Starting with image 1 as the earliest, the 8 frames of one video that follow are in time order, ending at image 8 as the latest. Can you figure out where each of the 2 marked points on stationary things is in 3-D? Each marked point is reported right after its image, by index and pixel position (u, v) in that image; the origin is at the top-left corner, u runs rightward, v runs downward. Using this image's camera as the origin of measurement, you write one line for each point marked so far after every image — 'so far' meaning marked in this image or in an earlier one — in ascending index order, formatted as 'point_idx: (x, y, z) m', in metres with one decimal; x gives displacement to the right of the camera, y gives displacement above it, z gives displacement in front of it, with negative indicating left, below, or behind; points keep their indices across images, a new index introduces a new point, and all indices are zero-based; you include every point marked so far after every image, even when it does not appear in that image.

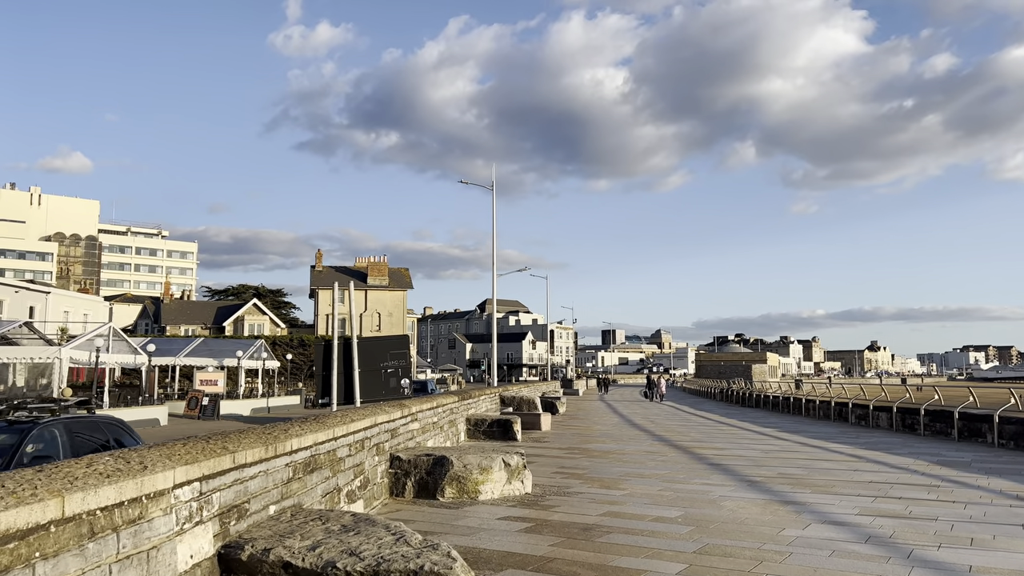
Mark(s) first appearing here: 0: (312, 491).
0: (-1.5, -1.5, +6.1) m
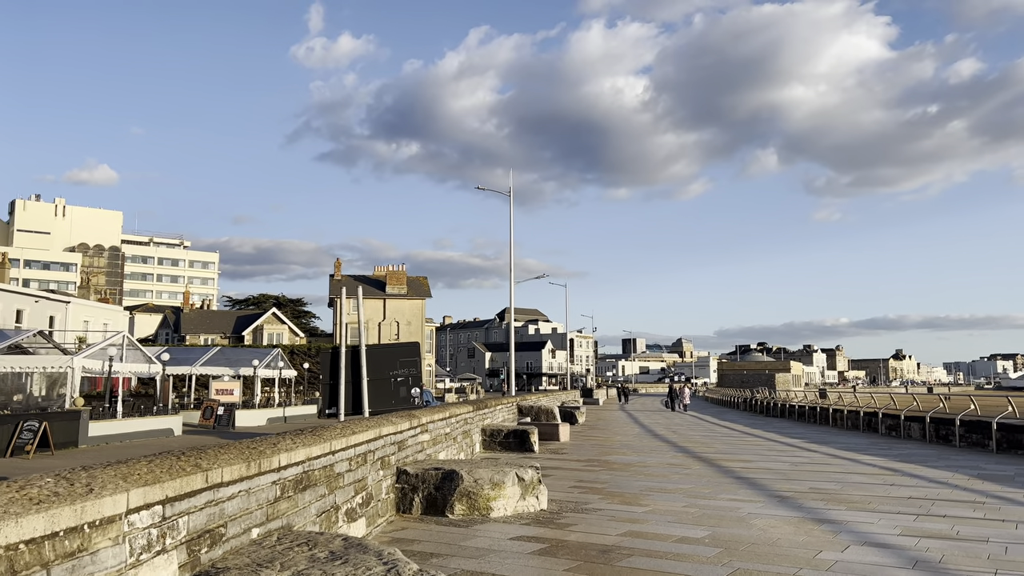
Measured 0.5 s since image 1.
0: (-1.5, -1.6, +5.6) m
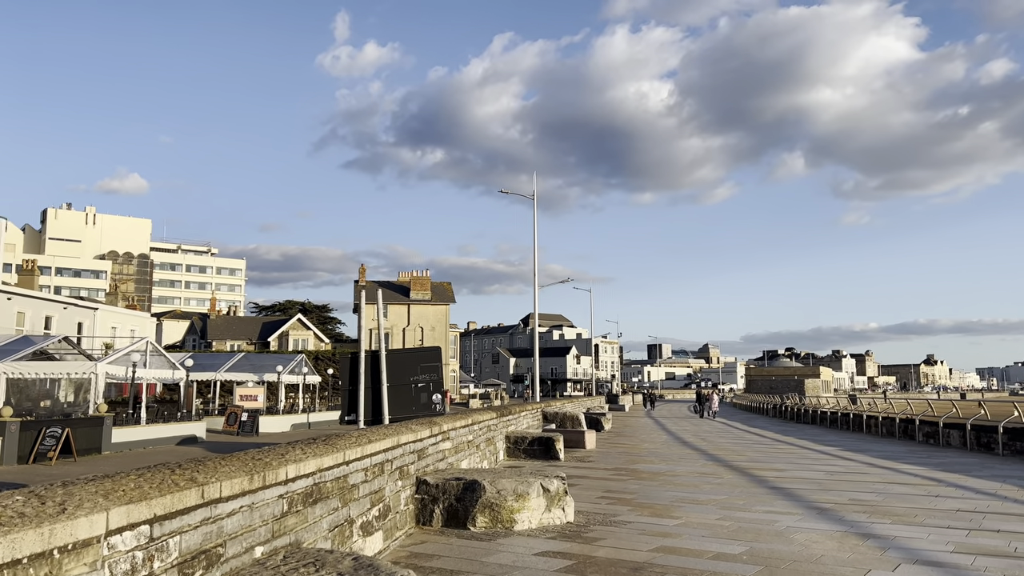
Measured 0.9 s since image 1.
0: (-1.3, -1.6, +5.3) m
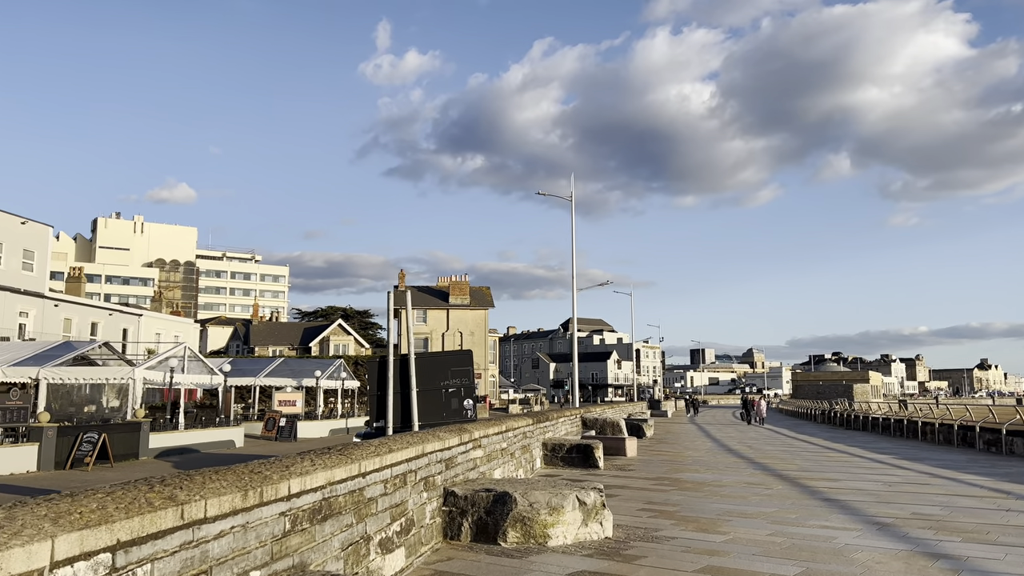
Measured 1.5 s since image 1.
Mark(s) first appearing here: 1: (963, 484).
0: (-1.1, -1.5, +4.8) m
1: (+7.6, -3.3, +13.6) m
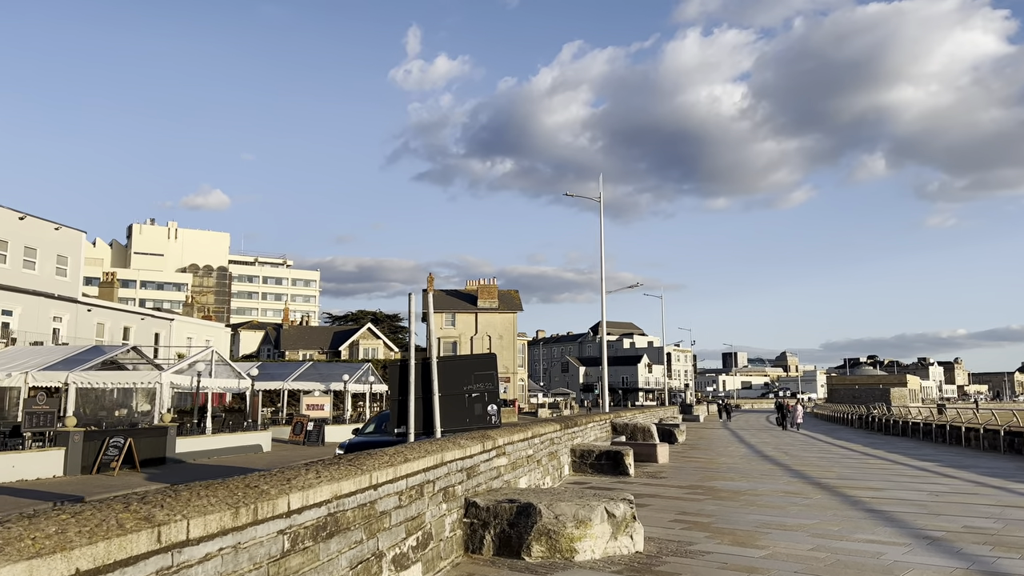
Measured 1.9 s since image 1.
0: (-1.0, -1.5, +4.4) m
1: (+8.1, -3.3, +12.9) m
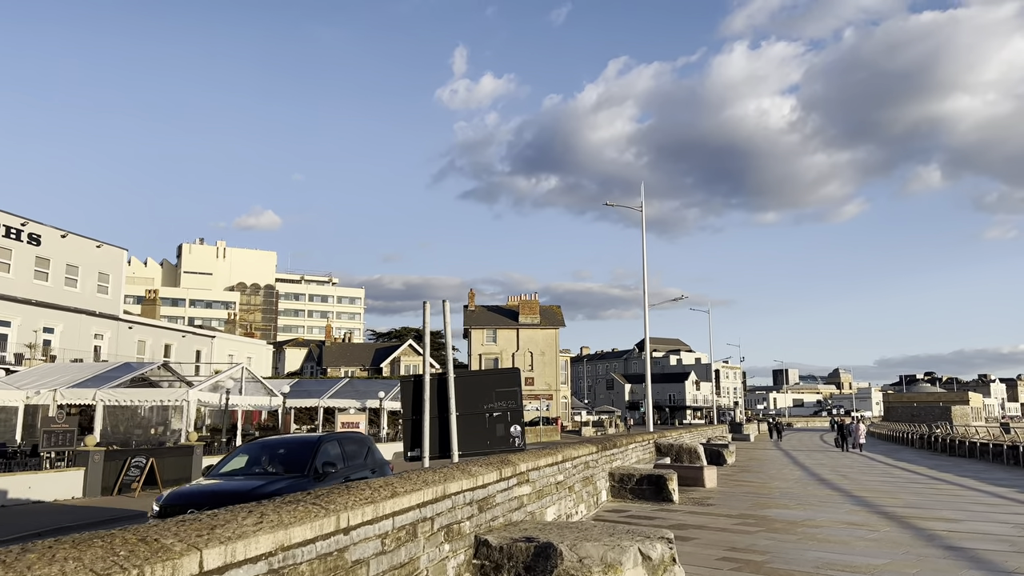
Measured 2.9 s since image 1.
0: (-1.1, -1.5, +3.5) m
1: (+8.5, -3.4, +11.4) m
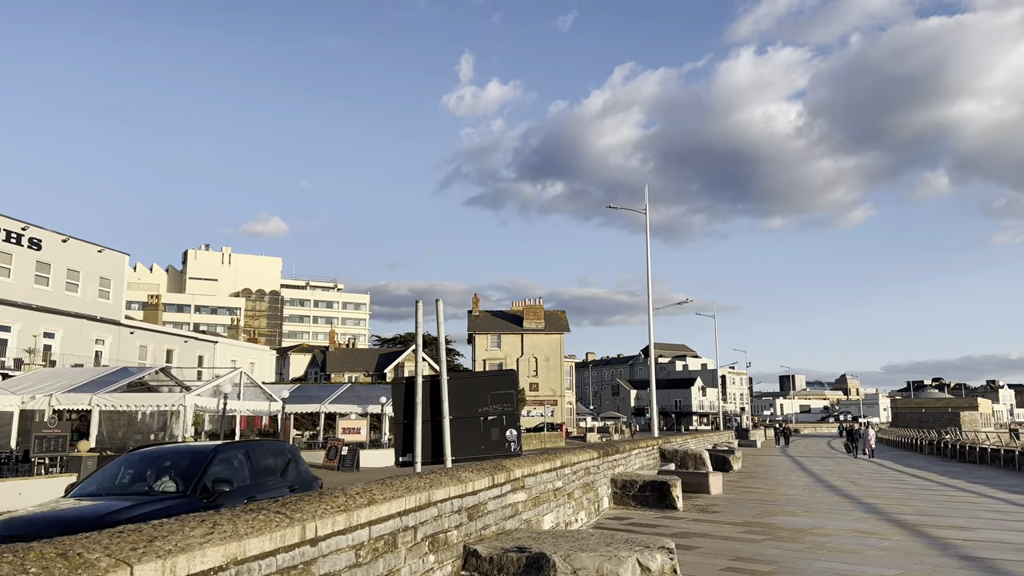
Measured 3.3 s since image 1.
0: (-1.1, -1.4, +3.1) m
1: (+8.5, -3.4, +10.9) m
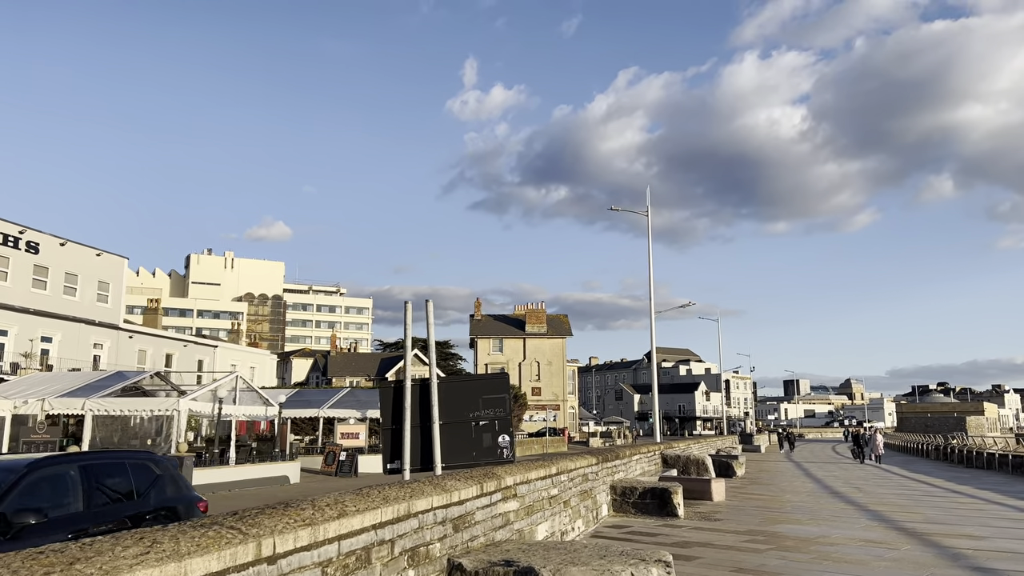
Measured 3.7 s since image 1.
0: (-1.3, -1.4, +2.8) m
1: (+8.4, -3.4, +10.5) m
